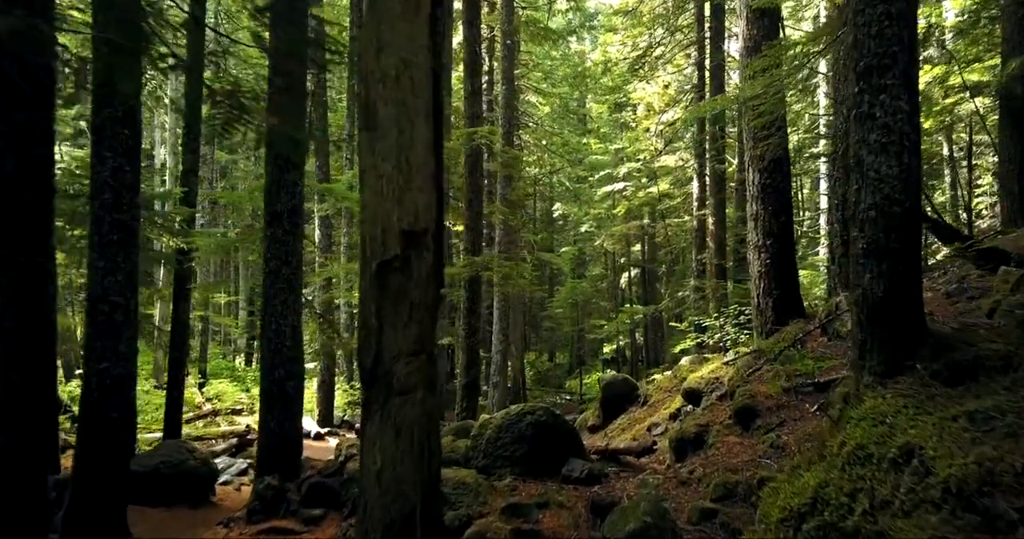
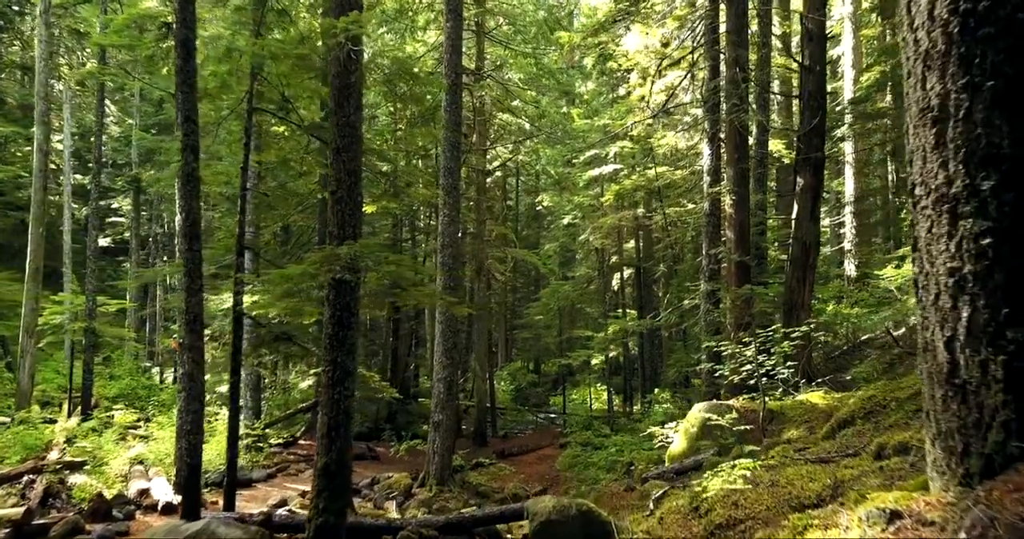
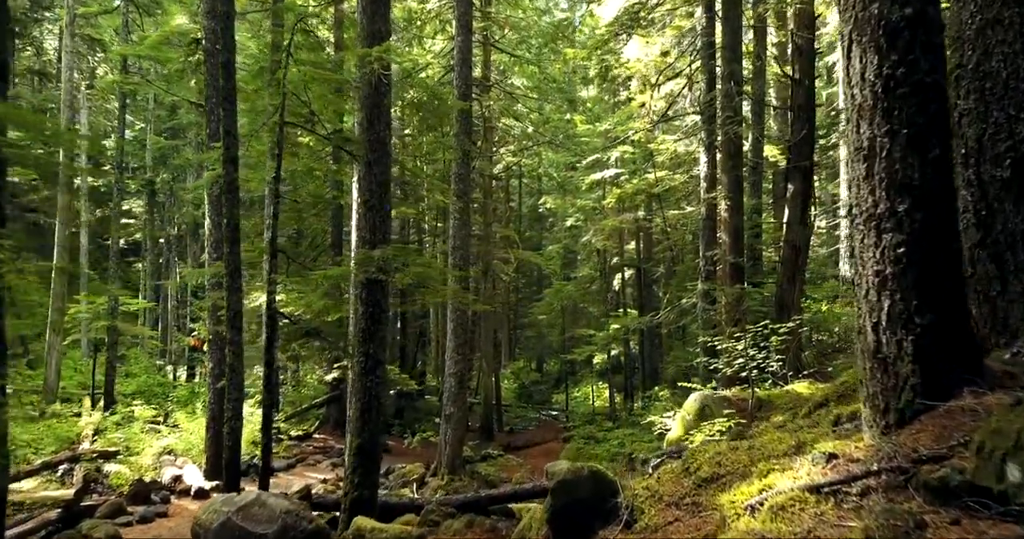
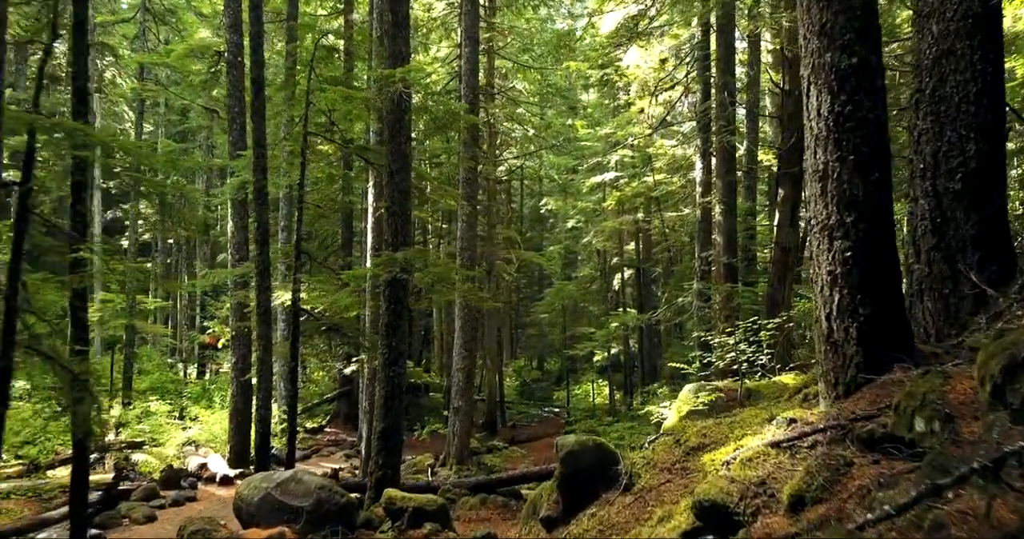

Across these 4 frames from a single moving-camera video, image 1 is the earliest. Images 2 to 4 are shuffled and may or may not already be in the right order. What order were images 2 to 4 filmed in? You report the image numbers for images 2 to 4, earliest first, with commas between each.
4, 3, 2
